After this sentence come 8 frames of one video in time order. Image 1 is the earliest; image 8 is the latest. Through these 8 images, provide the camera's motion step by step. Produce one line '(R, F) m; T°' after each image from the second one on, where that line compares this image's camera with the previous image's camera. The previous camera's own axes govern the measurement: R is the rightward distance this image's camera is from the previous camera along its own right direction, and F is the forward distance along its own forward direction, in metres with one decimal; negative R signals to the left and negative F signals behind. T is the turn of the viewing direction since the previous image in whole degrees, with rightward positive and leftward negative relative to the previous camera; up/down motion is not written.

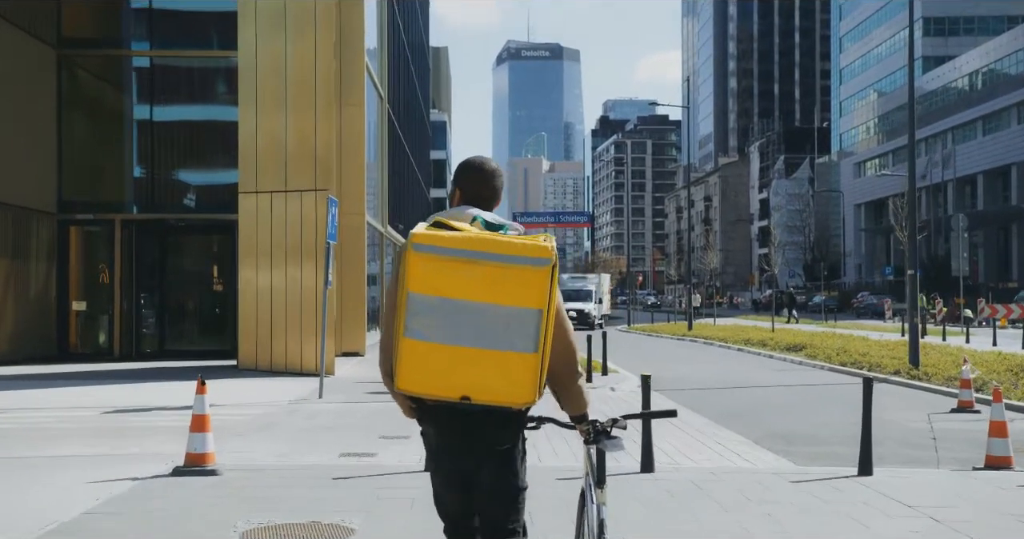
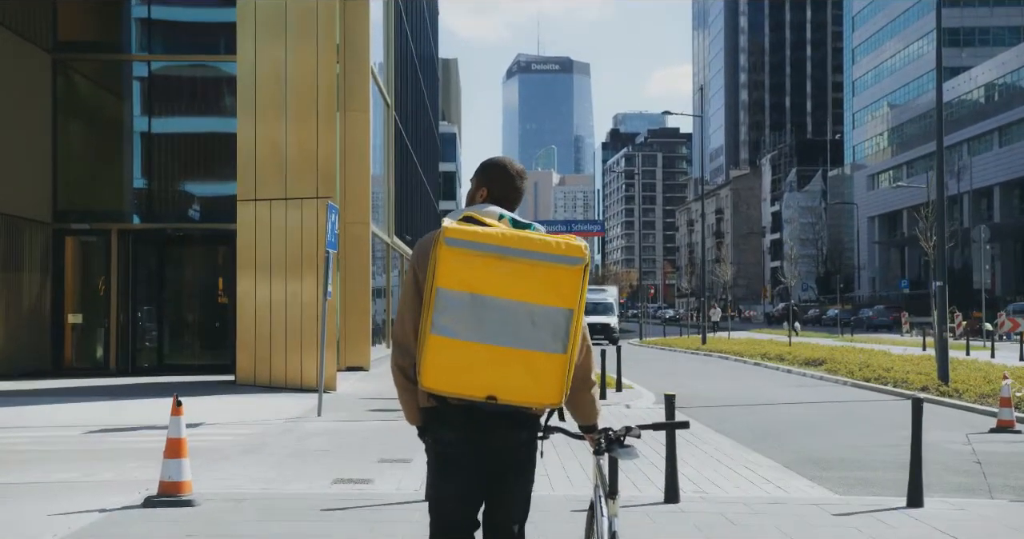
(0.0, +0.8) m; -1°
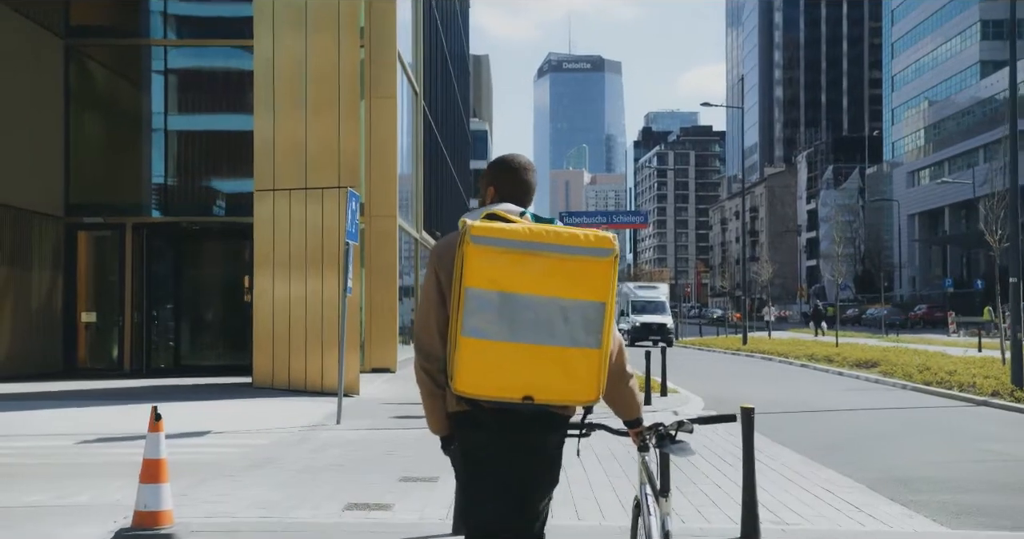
(-0.1, +1.2) m; -2°
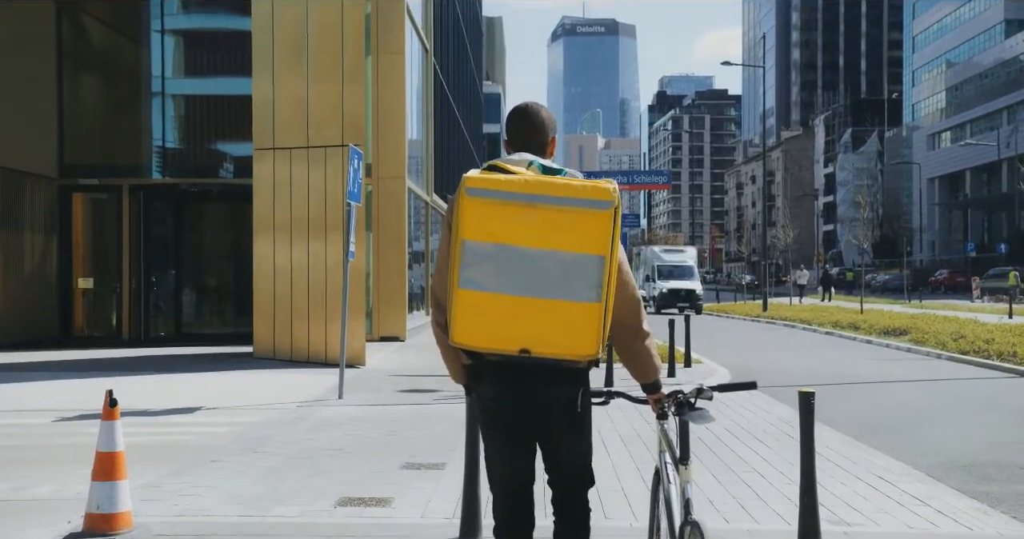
(0.0, +0.9) m; -1°
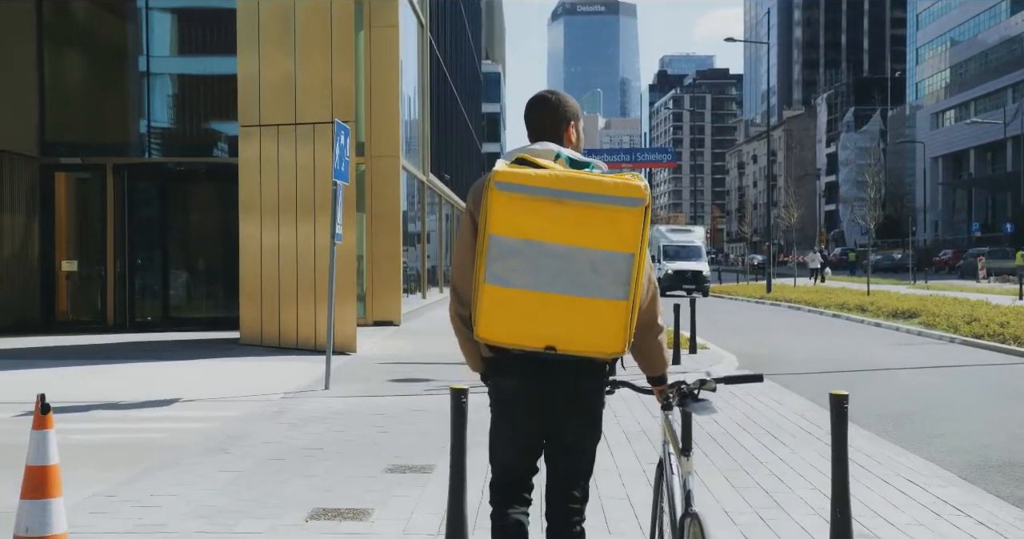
(0.0, +0.7) m; 0°
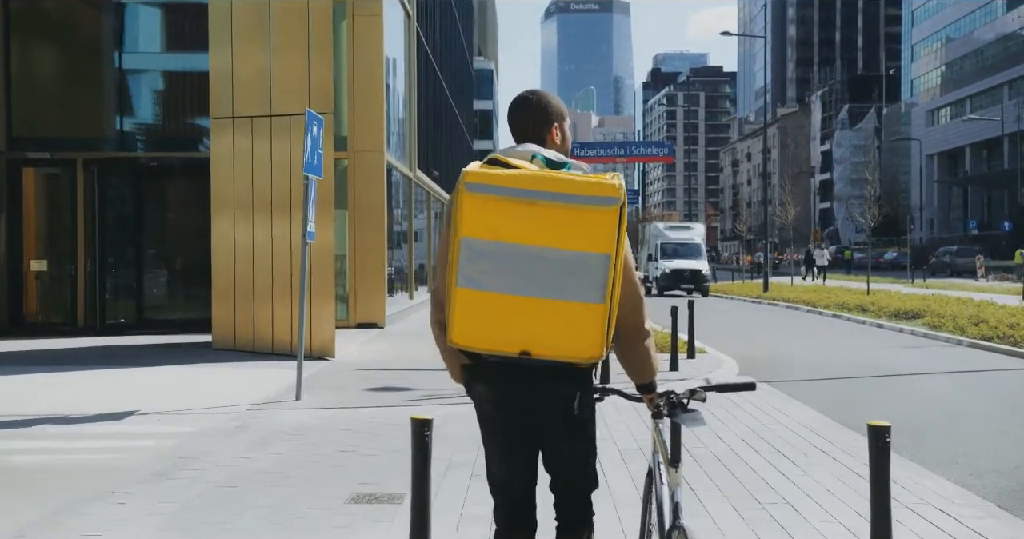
(+0.1, +0.8) m; 0°
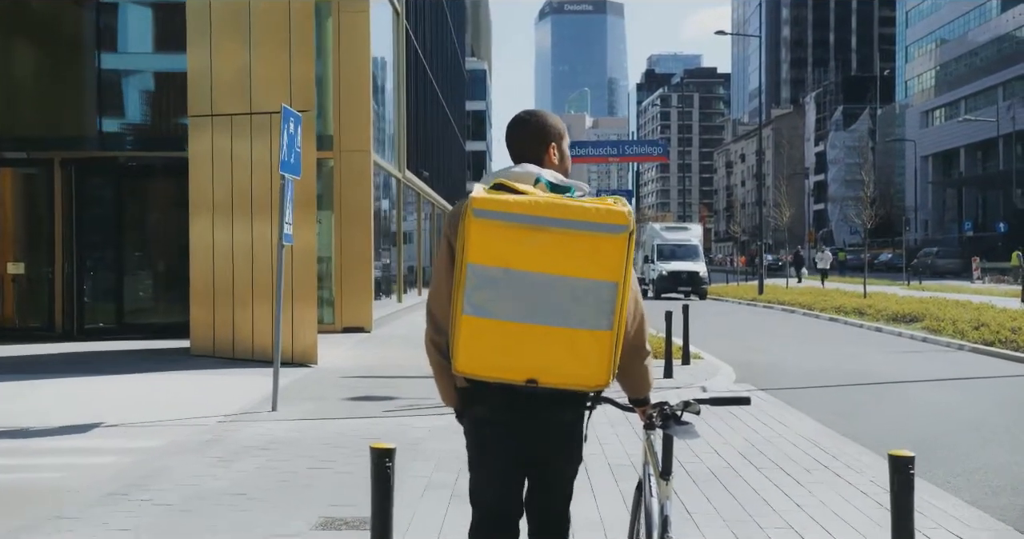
(+0.1, +0.5) m; 0°
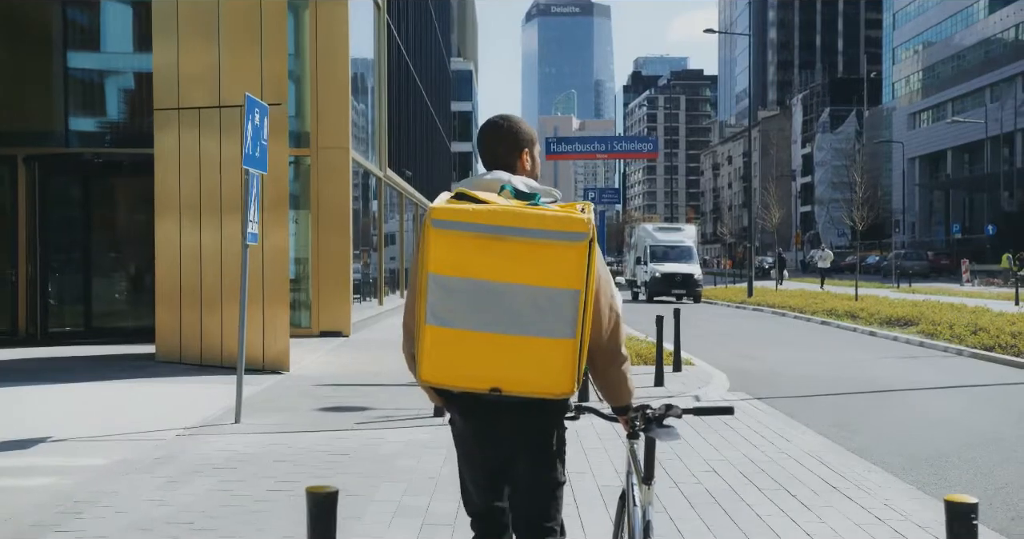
(0.0, +0.6) m; +1°
